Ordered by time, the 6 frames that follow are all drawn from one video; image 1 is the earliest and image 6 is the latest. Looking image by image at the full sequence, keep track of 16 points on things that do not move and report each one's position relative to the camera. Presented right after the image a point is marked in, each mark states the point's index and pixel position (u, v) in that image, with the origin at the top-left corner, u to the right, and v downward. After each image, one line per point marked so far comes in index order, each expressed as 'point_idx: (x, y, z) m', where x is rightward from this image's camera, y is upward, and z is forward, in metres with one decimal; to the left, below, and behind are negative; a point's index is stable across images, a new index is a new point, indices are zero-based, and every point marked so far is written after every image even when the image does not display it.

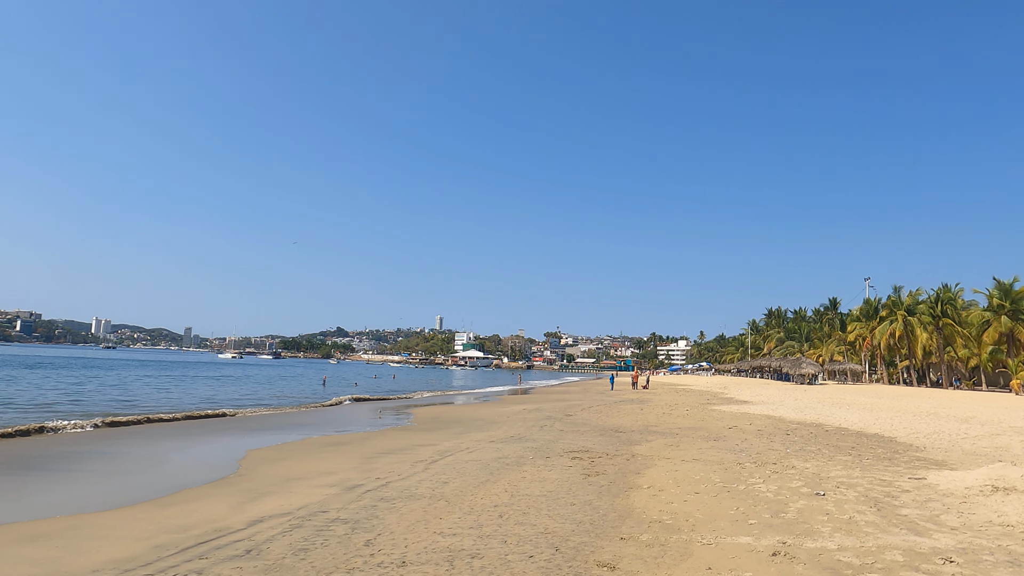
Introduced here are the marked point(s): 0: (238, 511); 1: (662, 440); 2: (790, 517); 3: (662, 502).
0: (-3.5, -2.8, +8.4) m
1: (+3.7, -3.7, +16.5) m
2: (+3.1, -2.6, +7.6) m
3: (+1.9, -2.8, +8.6) m
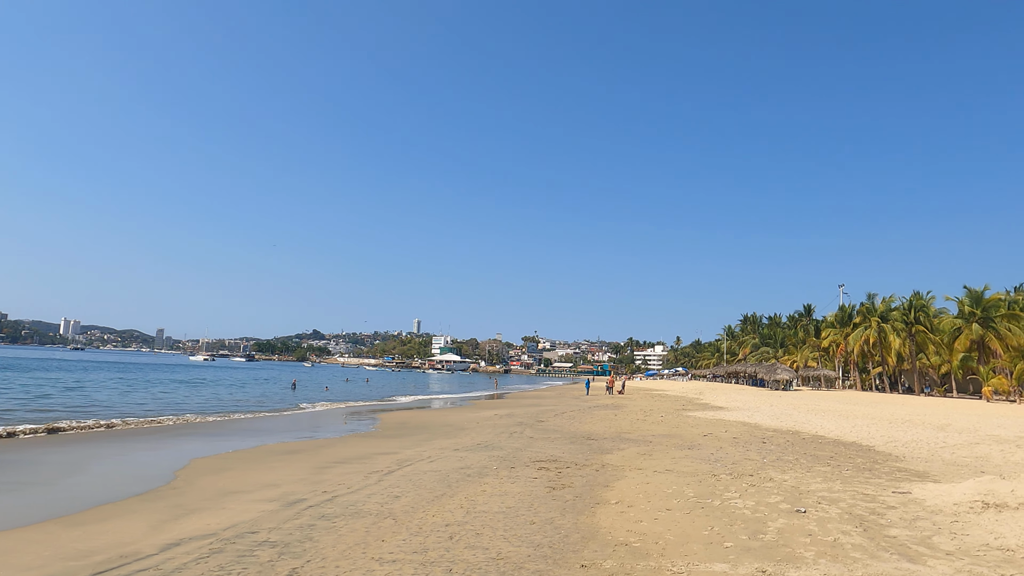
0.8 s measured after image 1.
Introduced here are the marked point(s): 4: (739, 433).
0: (-4.0, -2.7, +7.5) m
1: (+2.9, -3.8, +15.8) m
2: (+2.6, -2.6, +6.9) m
3: (+1.4, -2.7, +7.9) m
4: (+6.6, -4.2, +19.6) m
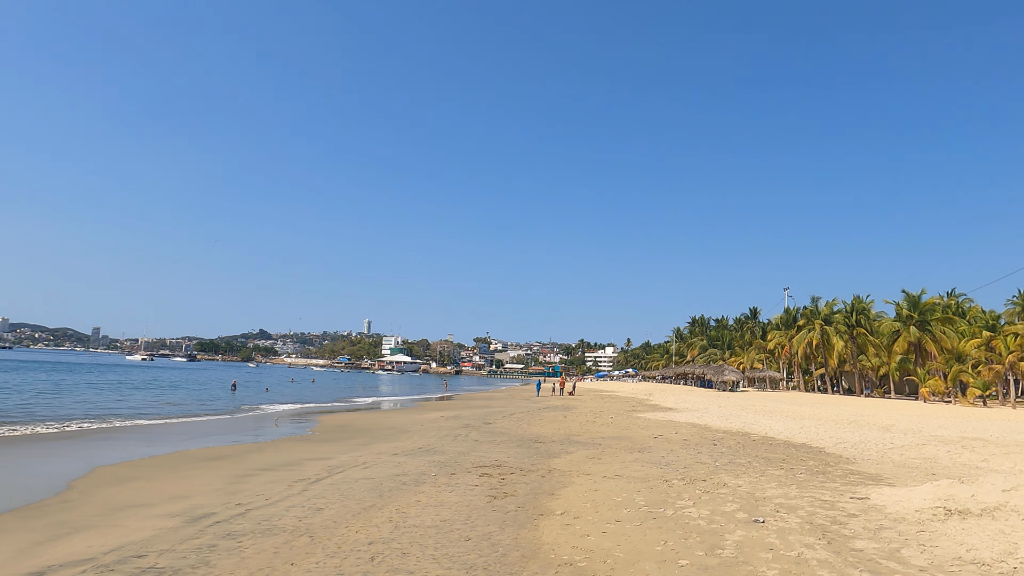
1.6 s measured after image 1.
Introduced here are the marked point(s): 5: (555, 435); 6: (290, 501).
0: (-4.7, -2.6, +6.4) m
1: (+1.6, -3.7, +15.1) m
2: (+2.0, -2.5, +6.2) m
3: (+0.7, -2.6, +7.1) m
4: (+5.0, -4.2, +19.2) m
5: (+1.2, -4.3, +19.6) m
6: (-3.0, -2.9, +9.1) m
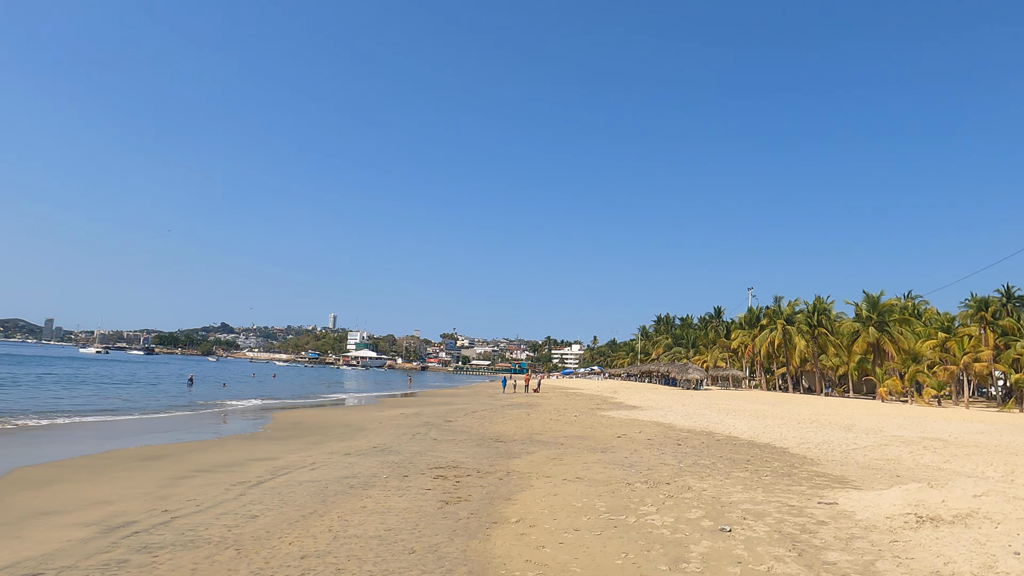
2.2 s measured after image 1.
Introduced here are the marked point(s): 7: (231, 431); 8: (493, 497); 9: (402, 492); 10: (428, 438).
0: (-5.1, -2.4, +5.6) m
1: (+0.7, -3.6, +14.6) m
2: (+1.6, -2.4, +5.8) m
3: (+0.2, -2.5, +6.6) m
4: (+3.9, -4.1, +18.8) m
5: (+0.1, -4.1, +19.0) m
6: (-3.6, -2.7, +8.4) m
7: (-8.2, -4.2, +19.6) m
8: (-0.3, -2.8, +9.1) m
9: (-1.6, -2.9, +9.5) m
10: (-2.2, -3.9, +17.6) m
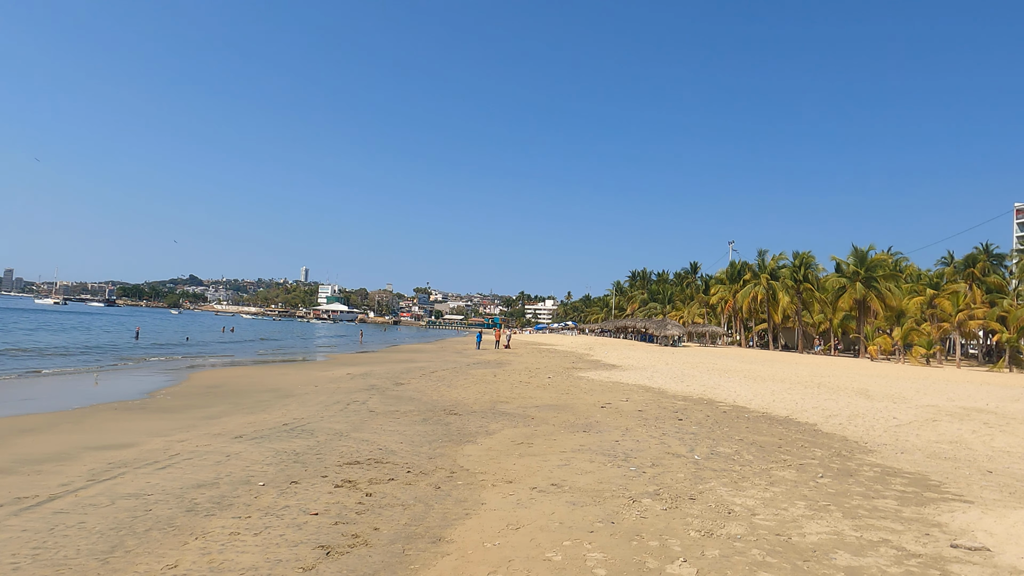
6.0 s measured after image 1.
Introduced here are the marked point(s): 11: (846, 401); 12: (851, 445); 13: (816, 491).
0: (-5.5, -1.8, +1.7) m
1: (-0.1, -2.4, +11.0) m
2: (+1.1, -1.8, +2.2) m
3: (-0.3, -1.9, +2.9) m
4: (+3.0, -2.7, +15.4) m
5: (-0.8, -2.6, +15.4) m
6: (-4.1, -1.9, +4.6) m
7: (-9.2, -2.6, +15.7) m
8: (-0.8, -2.0, +5.4) m
9: (-2.1, -2.0, +5.8) m
10: (-3.1, -2.5, +14.0) m
11: (+8.5, -2.9, +17.2) m
12: (+5.4, -2.5, +10.7) m
13: (+3.3, -2.2, +7.4) m
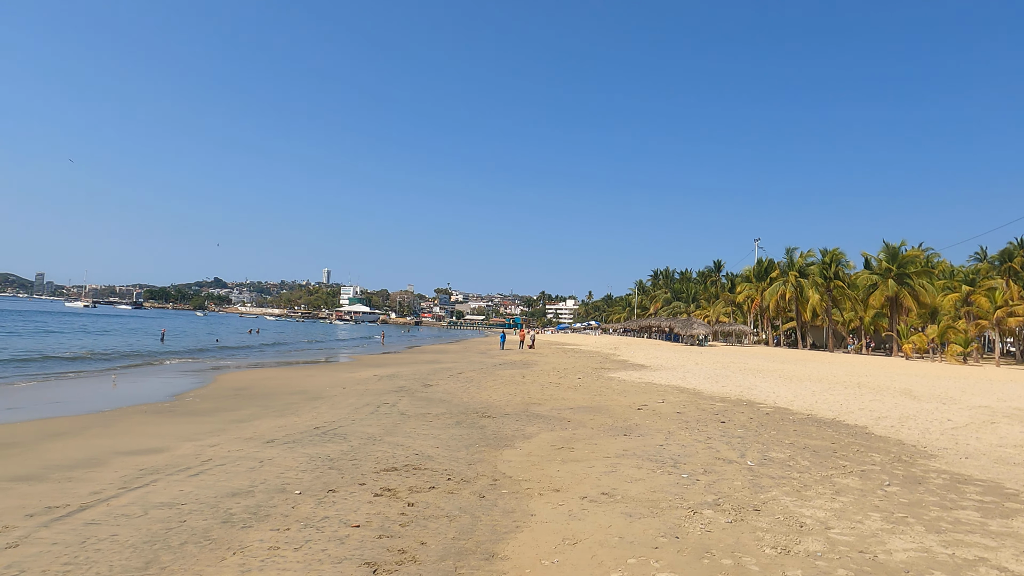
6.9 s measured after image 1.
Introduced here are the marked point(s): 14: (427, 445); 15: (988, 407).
0: (-5.2, -1.8, +1.5) m
1: (+0.5, -2.3, +10.6) m
2: (+1.5, -1.8, +1.7) m
3: (+0.1, -1.8, +2.5) m
4: (+3.8, -2.6, +14.9) m
5: (-0.1, -2.6, +15.1) m
6: (-3.7, -1.9, +4.3) m
7: (-8.4, -2.6, +15.6) m
8: (-0.4, -2.0, +5.0) m
9: (-1.7, -2.0, +5.4) m
10: (-2.4, -2.5, +13.6) m
11: (+9.3, -2.8, +16.6) m
12: (+6.0, -2.4, +10.1) m
13: (+3.8, -2.1, +6.9) m
14: (-1.2, -2.3, +10.0) m
15: (+11.1, -2.8, +15.8) m
